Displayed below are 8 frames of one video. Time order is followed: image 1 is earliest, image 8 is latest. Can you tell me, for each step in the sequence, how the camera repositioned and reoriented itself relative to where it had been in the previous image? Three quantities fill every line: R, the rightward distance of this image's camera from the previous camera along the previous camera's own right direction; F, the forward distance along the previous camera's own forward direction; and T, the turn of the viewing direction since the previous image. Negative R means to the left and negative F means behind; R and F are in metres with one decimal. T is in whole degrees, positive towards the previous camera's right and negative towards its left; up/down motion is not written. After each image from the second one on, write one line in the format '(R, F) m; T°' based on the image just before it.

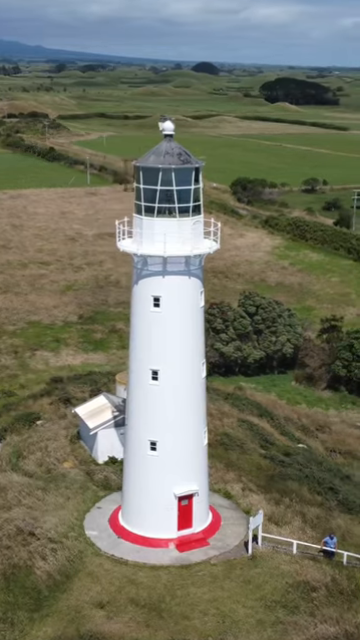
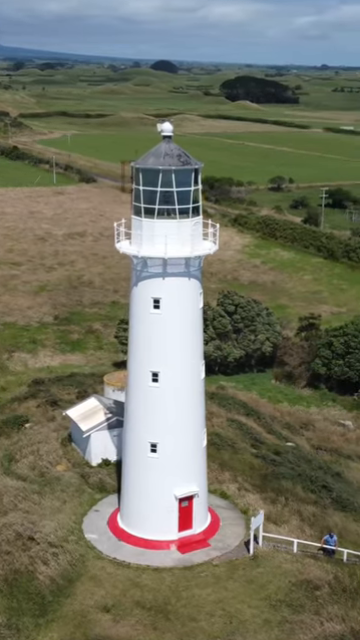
(-0.7, 0.0) m; +2°
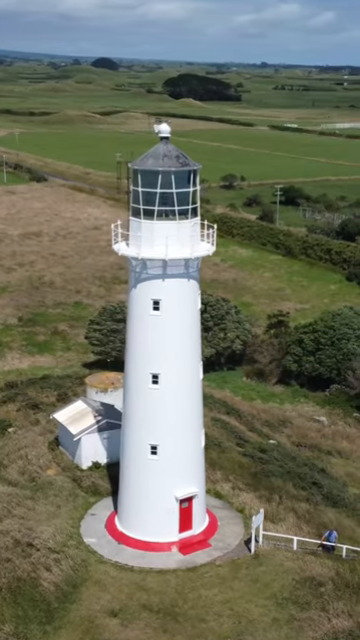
(-1.1, +0.1) m; +3°
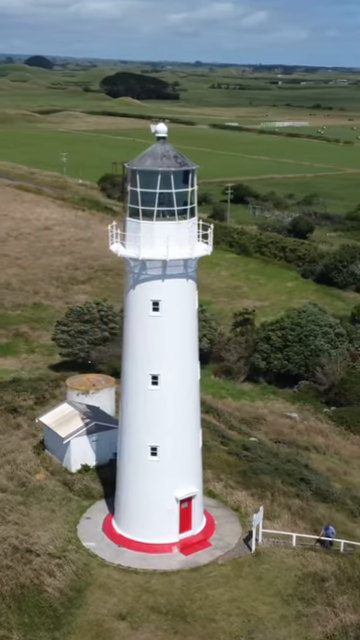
(-1.2, +0.1) m; +4°
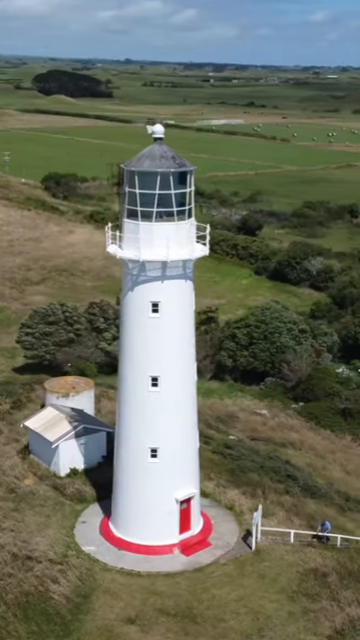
(-1.2, +0.1) m; +4°
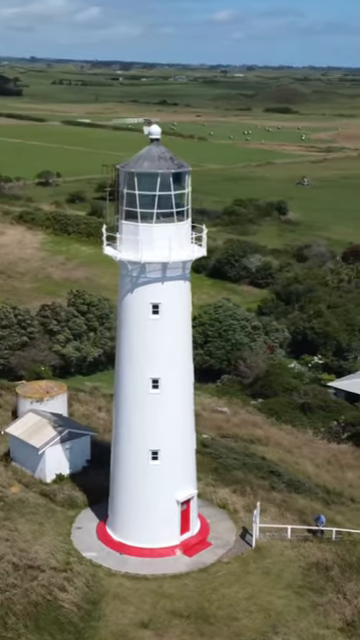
(-1.6, +0.1) m; +5°
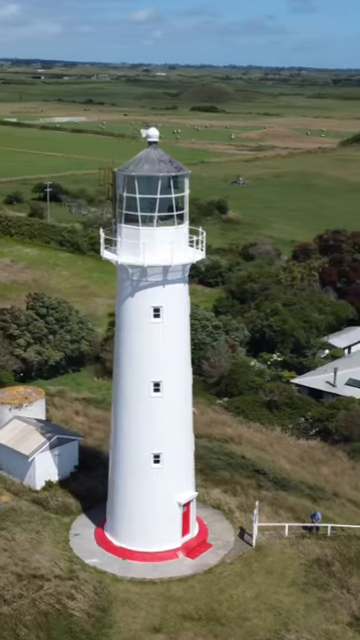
(-1.4, +0.1) m; +5°
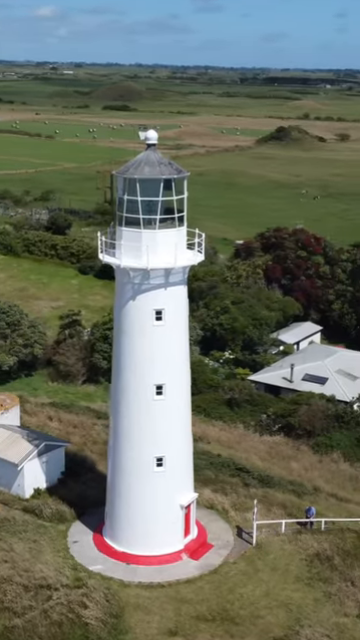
(-1.7, +0.1) m; +5°
